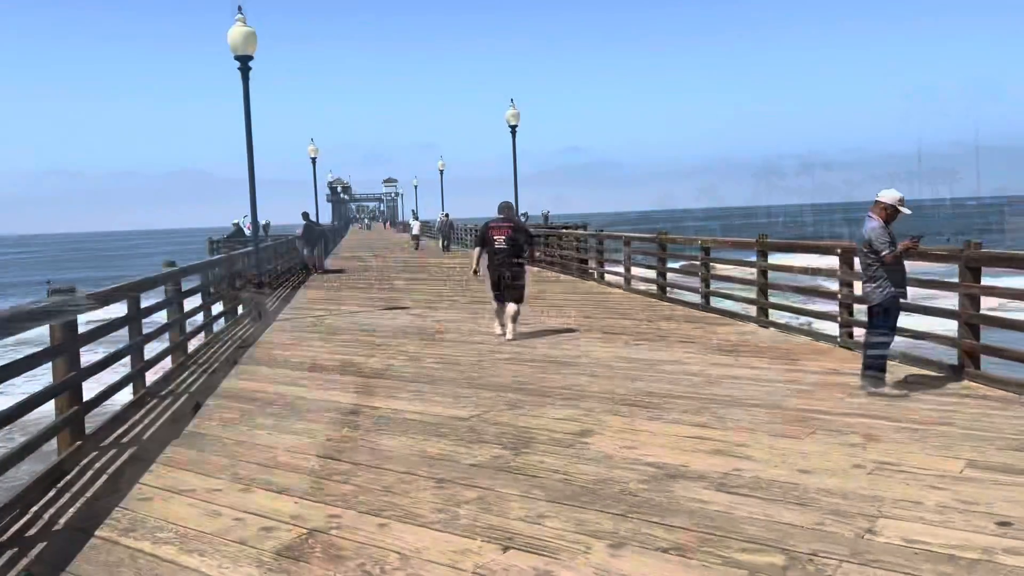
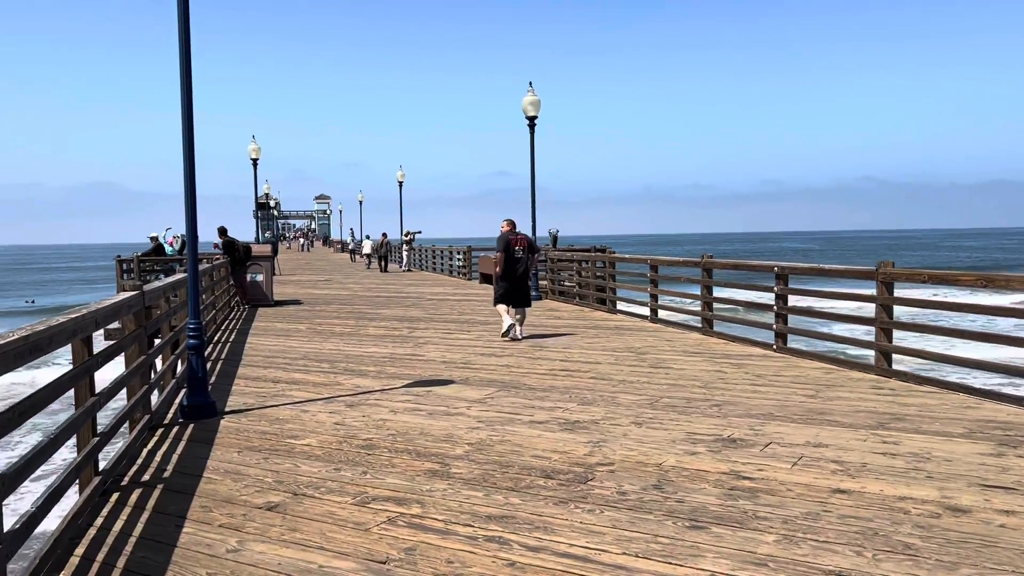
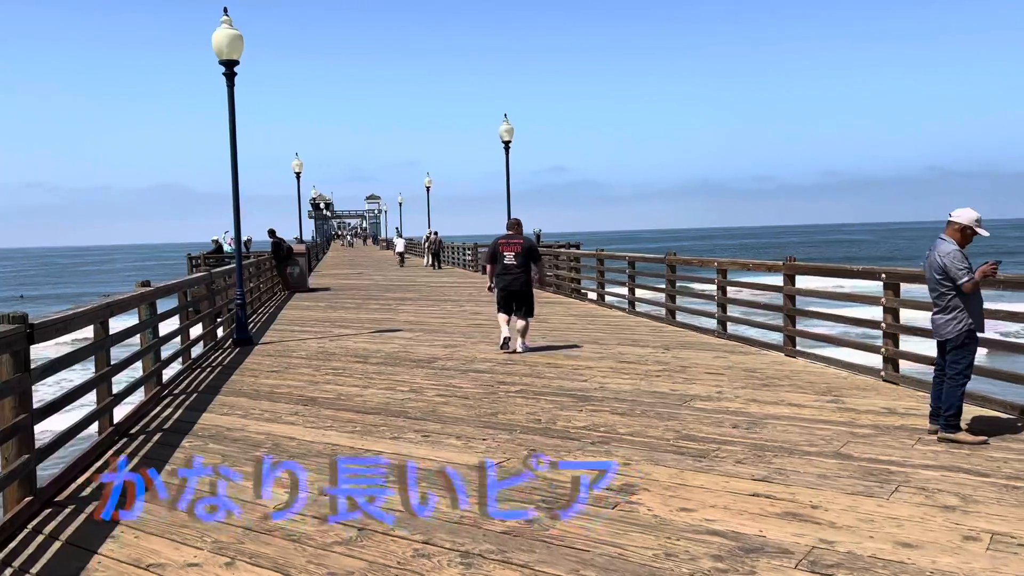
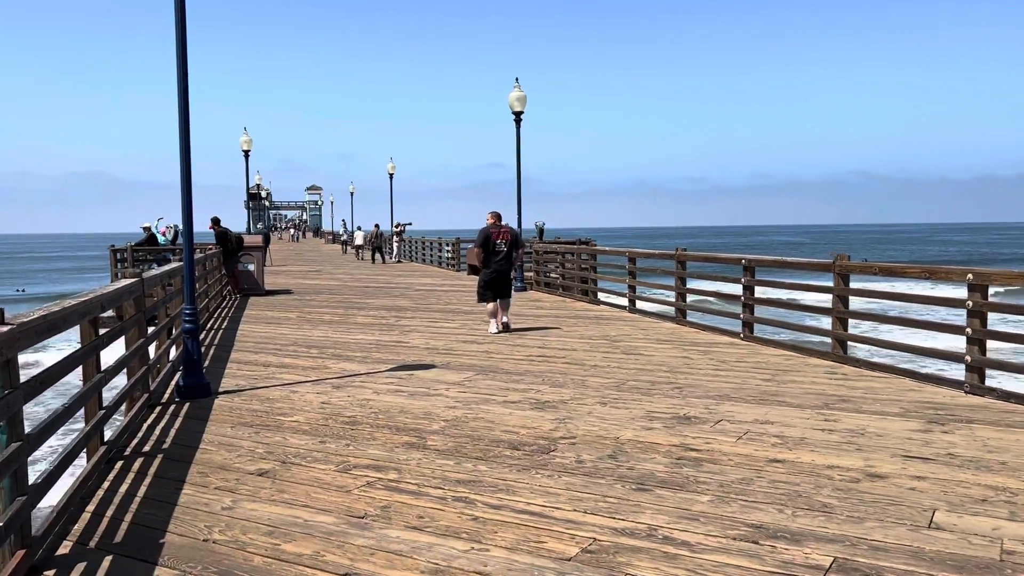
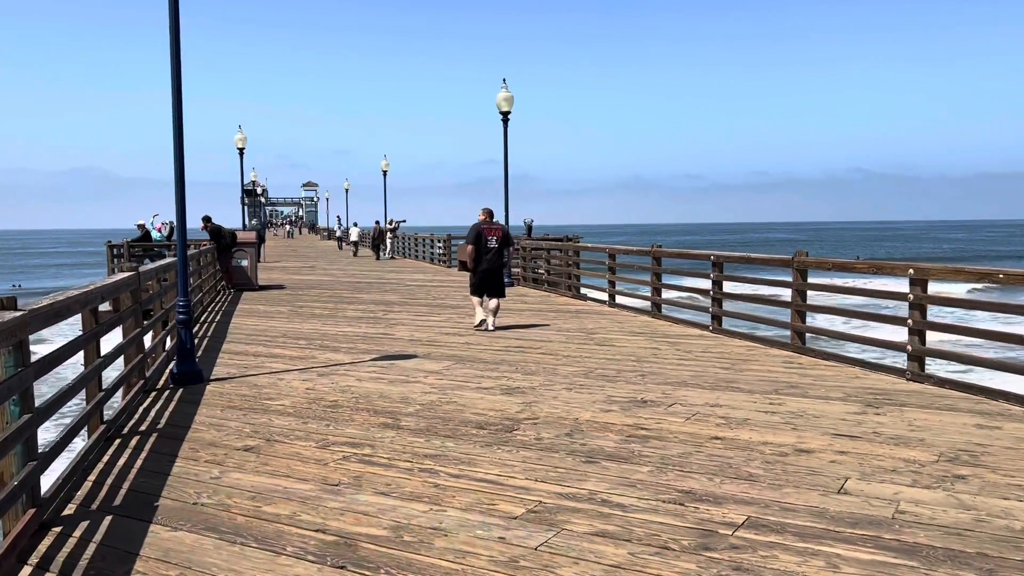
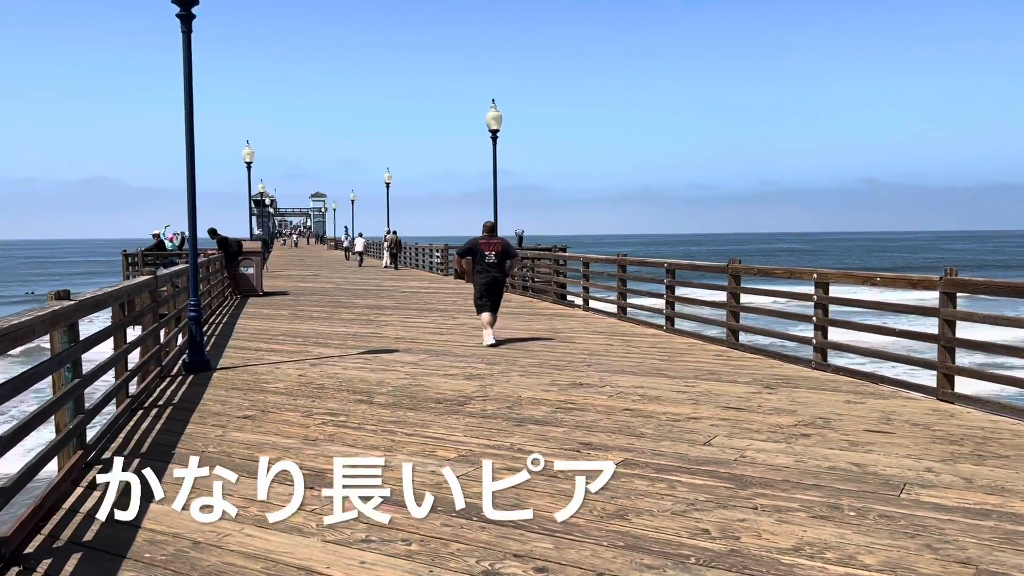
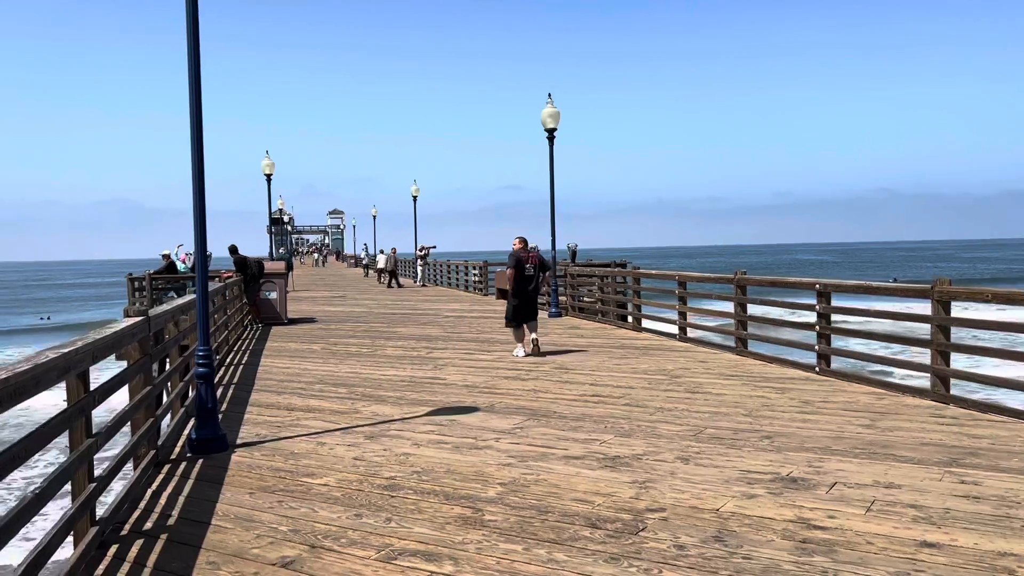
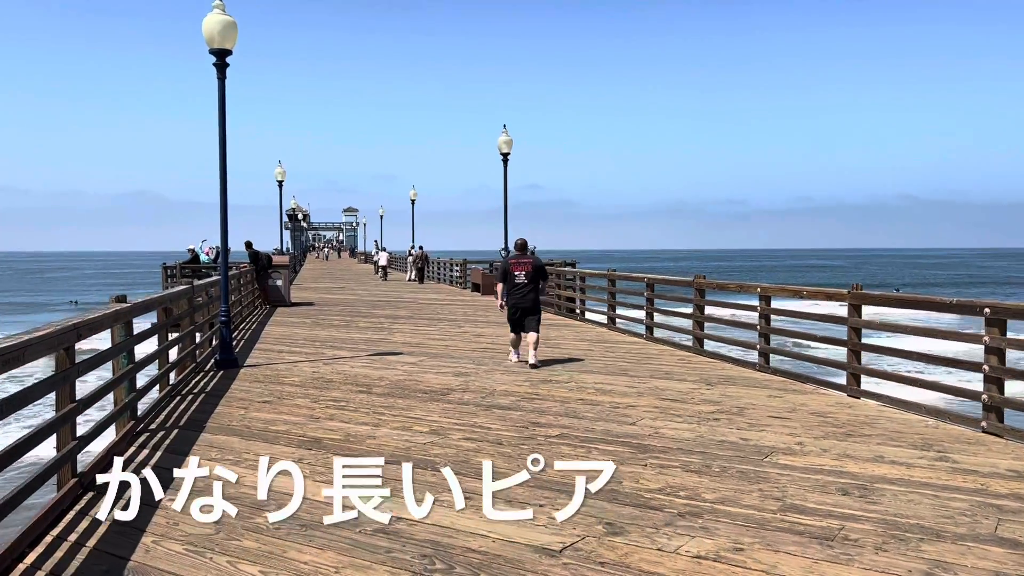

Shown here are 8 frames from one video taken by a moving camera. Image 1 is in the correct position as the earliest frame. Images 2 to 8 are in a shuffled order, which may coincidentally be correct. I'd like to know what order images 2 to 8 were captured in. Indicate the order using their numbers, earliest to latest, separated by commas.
3, 8, 6, 5, 4, 2, 7
